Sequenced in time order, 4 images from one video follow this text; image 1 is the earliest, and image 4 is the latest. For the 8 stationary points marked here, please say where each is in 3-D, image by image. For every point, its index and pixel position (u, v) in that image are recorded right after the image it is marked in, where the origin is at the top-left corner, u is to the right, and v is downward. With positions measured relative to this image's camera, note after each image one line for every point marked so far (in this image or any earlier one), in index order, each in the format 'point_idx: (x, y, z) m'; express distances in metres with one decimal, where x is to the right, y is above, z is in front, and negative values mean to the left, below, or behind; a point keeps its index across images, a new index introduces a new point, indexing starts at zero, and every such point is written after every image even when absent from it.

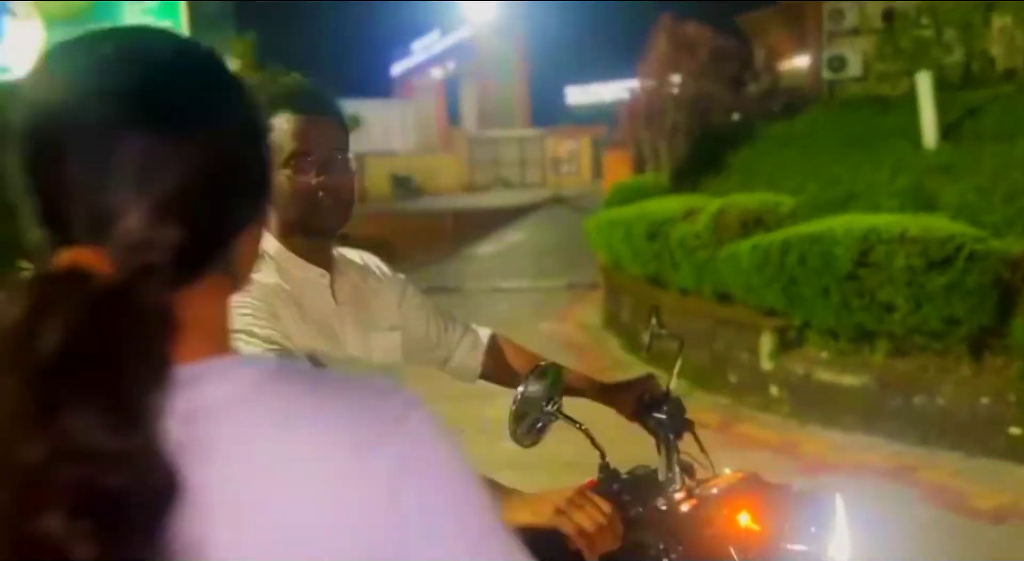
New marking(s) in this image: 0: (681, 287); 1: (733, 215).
0: (+1.8, -0.1, +9.1) m
1: (+2.2, +0.6, +8.6) m
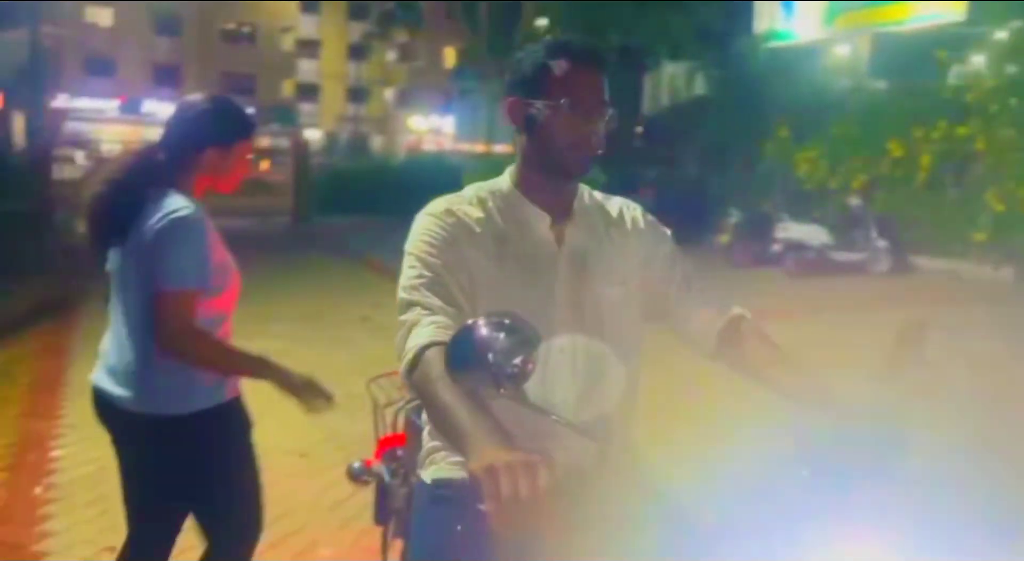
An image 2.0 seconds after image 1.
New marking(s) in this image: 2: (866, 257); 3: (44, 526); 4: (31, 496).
0: (+6.6, -0.6, +5.4) m
1: (+6.5, +0.1, +4.7) m
2: (+5.8, +0.4, +14.4) m
3: (-2.6, -1.4, +4.9) m
4: (-2.9, -1.3, +5.3) m
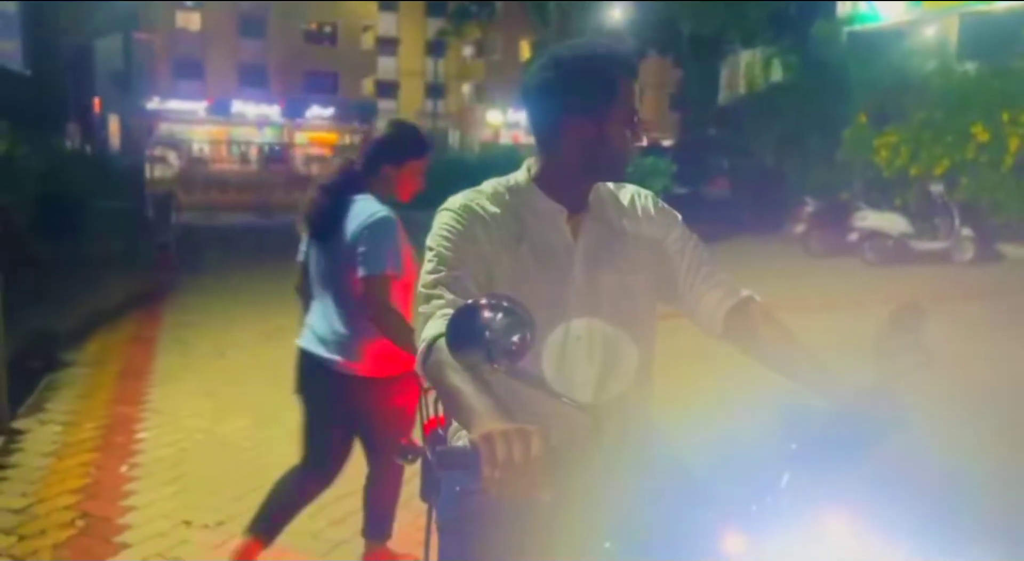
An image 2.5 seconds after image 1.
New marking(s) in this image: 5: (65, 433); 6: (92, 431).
0: (+6.9, -0.5, +5.0) m
1: (+6.8, +0.1, +4.2) m
2: (+6.9, +0.6, +13.9) m
3: (-2.3, -1.3, +5.3) m
4: (-2.6, -1.3, +5.7) m
5: (-3.3, -1.1, +6.4) m
6: (-3.1, -1.1, +6.5) m
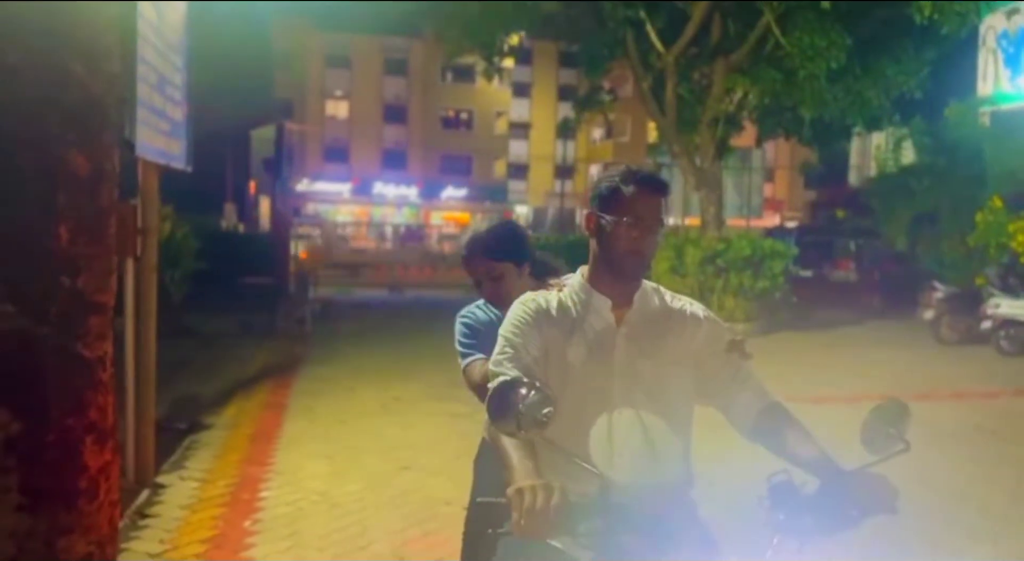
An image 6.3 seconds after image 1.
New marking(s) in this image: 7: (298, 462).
0: (+7.3, -1.1, +4.2) m
1: (+7.1, -0.4, +3.6) m
2: (+8.7, -0.8, +13.1) m
3: (-1.8, -1.8, +5.8) m
4: (-1.9, -1.8, +6.3) m
5: (-2.5, -1.7, +7.1) m
6: (-2.4, -1.7, +7.2) m
7: (-1.9, -1.6, +7.9) m
